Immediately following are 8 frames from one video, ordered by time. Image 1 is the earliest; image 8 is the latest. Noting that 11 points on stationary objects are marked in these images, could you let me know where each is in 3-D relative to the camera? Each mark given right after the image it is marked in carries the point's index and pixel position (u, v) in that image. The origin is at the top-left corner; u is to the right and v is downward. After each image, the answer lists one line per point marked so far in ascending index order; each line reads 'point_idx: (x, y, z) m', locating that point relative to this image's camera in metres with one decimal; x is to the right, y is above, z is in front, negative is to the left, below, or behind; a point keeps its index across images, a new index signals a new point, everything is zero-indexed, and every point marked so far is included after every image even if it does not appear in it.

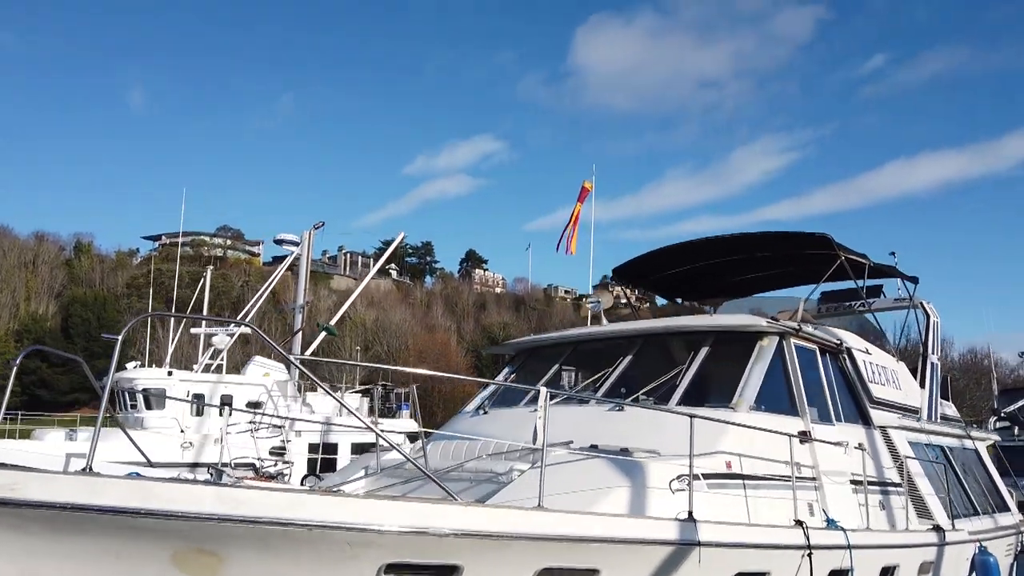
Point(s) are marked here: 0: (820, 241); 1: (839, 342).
0: (+3.1, +0.5, +7.9) m
1: (+2.9, -0.5, +7.0) m
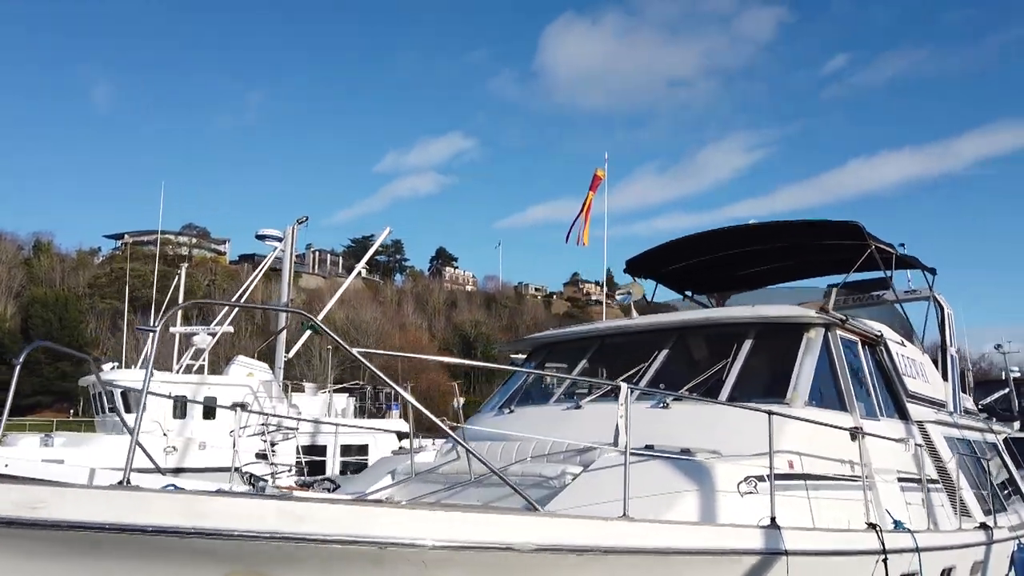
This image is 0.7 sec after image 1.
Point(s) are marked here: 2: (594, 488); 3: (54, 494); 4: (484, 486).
0: (+3.2, +0.6, +7.6) m
1: (+3.1, -0.4, +6.8) m
2: (+0.5, -1.1, +4.4) m
3: (-1.6, -0.7, +2.8) m
4: (-0.1, -1.2, +4.9) m
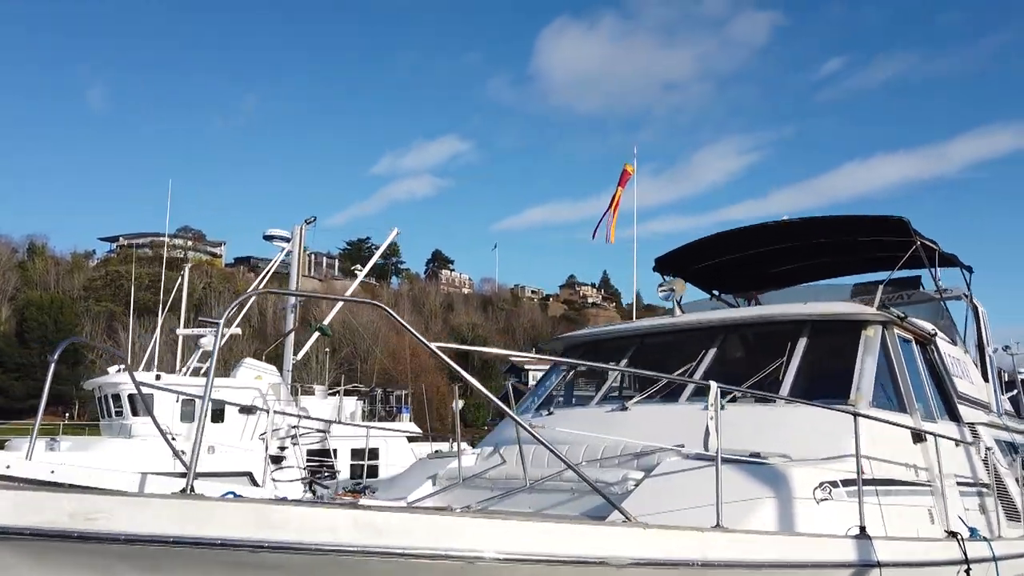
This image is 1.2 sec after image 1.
0: (+3.5, +0.6, +7.4) m
1: (+3.4, -0.4, +6.5) m
2: (+0.8, -1.1, +4.1) m
3: (-1.2, -0.7, +2.5) m
4: (+0.2, -1.2, +4.6) m
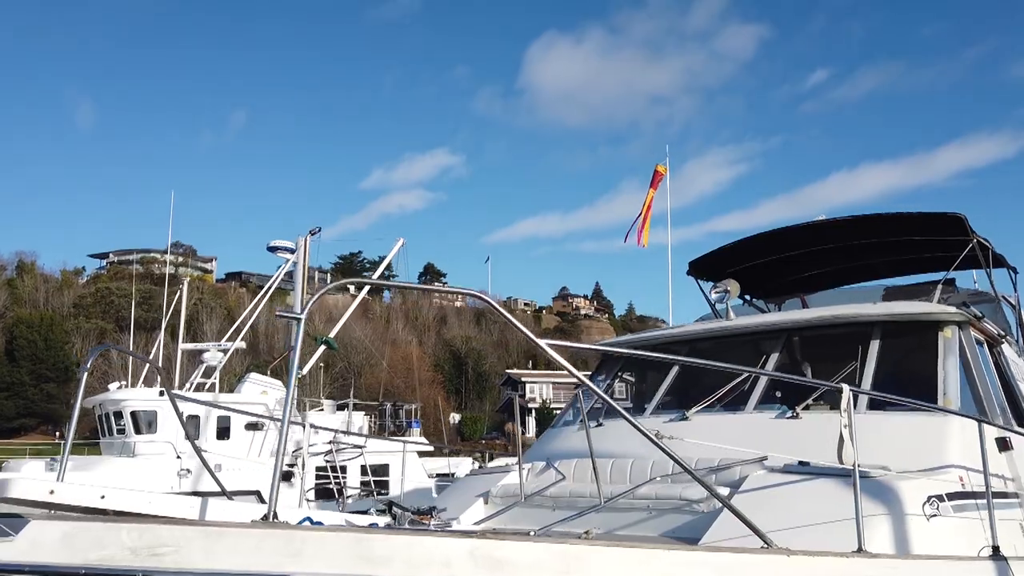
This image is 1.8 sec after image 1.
0: (+3.9, +0.6, +7.0) m
1: (+3.8, -0.4, +6.2) m
2: (+1.2, -1.0, +3.7) m
3: (-0.9, -0.6, +2.1) m
4: (+0.5, -1.2, +4.2) m
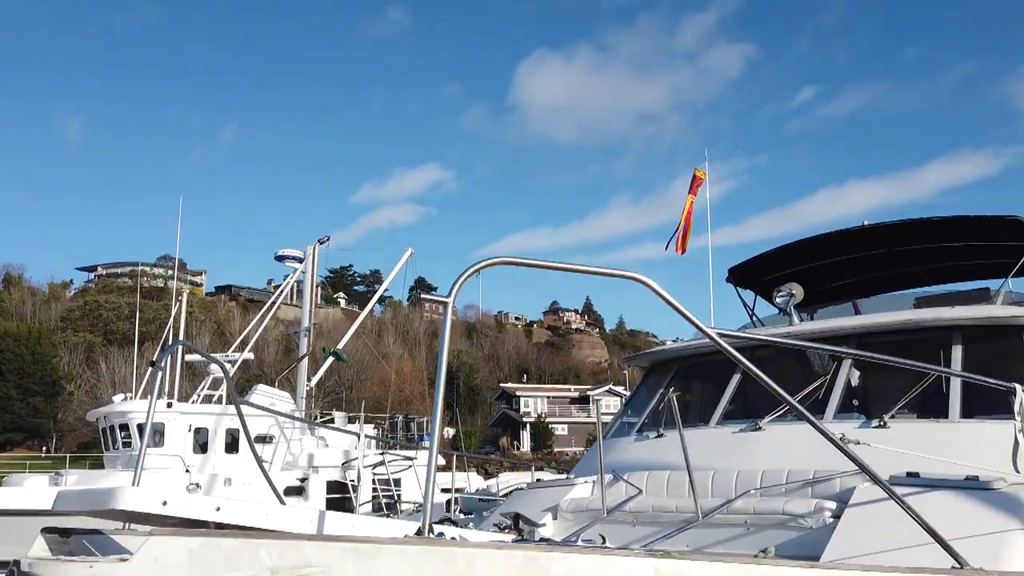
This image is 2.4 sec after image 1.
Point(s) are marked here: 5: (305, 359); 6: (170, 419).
0: (+4.2, +0.5, +6.8) m
1: (+4.1, -0.4, +5.9) m
2: (+1.6, -1.0, +3.4) m
3: (-0.4, -0.6, +1.8) m
4: (+1.0, -1.2, +3.9) m
5: (-4.1, -1.4, +15.8) m
6: (-5.5, -2.1, +12.9) m
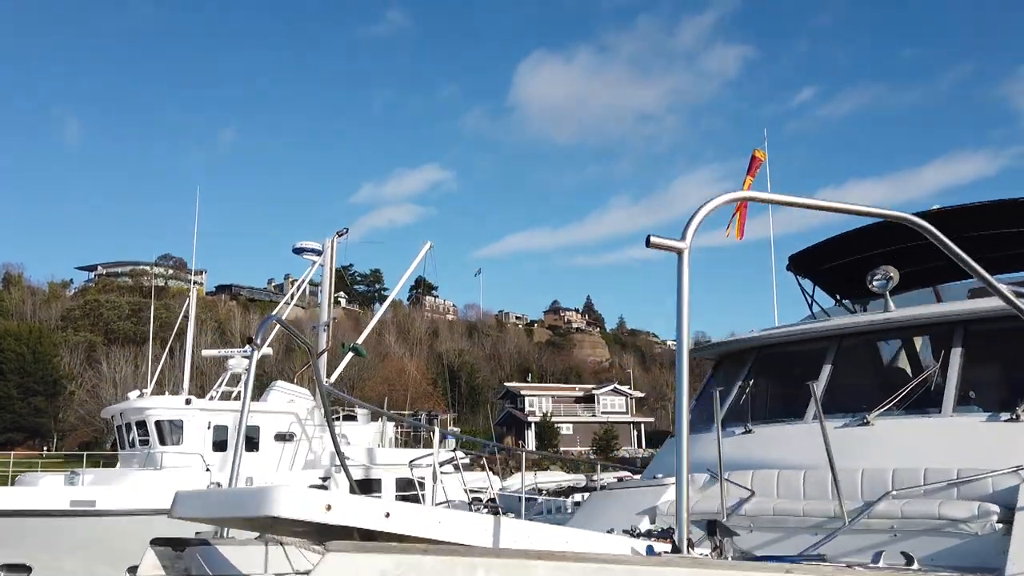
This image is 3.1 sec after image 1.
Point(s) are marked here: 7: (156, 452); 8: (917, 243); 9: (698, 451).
0: (+4.7, +0.6, +6.4) m
1: (+4.6, -0.3, +5.5) m
2: (+2.1, -0.9, +3.0) m
3: (+0.1, -0.5, +1.3) m
4: (+1.5, -1.1, +3.4) m
5: (-3.6, -1.3, +15.4) m
6: (-5.0, -2.0, +12.4) m
7: (-5.5, -2.5, +12.3) m
8: (+4.0, +0.4, +7.7) m
9: (+1.2, -1.1, +5.3) m
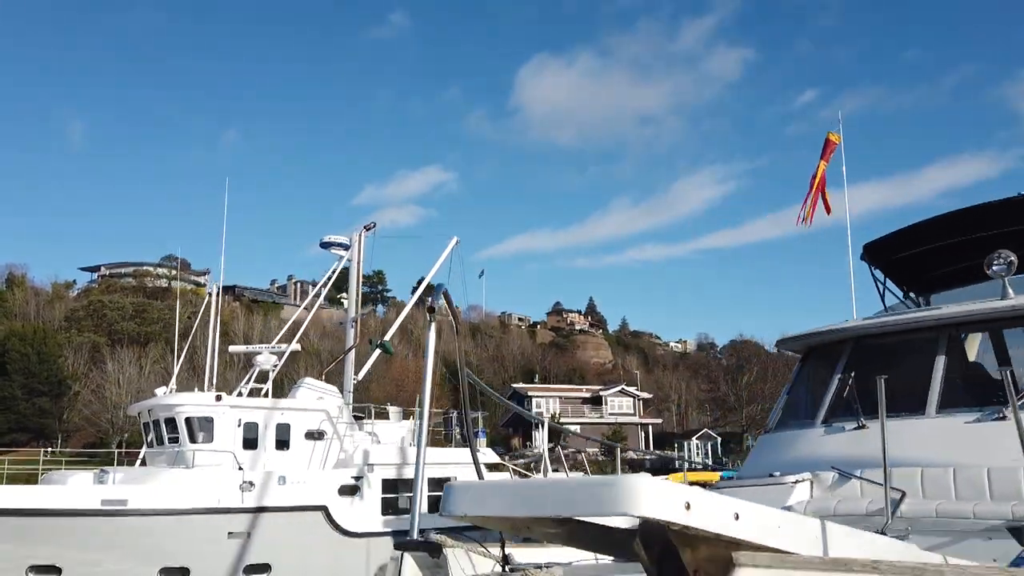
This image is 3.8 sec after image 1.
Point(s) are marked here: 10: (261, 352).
0: (+5.3, +0.7, +6.0) m
1: (+5.2, -0.2, +5.1) m
2: (+2.7, -0.8, +2.6) m
3: (+0.7, -0.4, +1.0) m
4: (+2.0, -0.9, +3.1) m
5: (-3.0, -1.2, +15.0) m
6: (-4.4, -1.9, +12.1) m
7: (-4.9, -2.4, +11.9) m
8: (+4.5, +0.5, +7.3) m
9: (+1.8, -1.0, +5.0) m
10: (-4.4, -1.1, +14.0) m
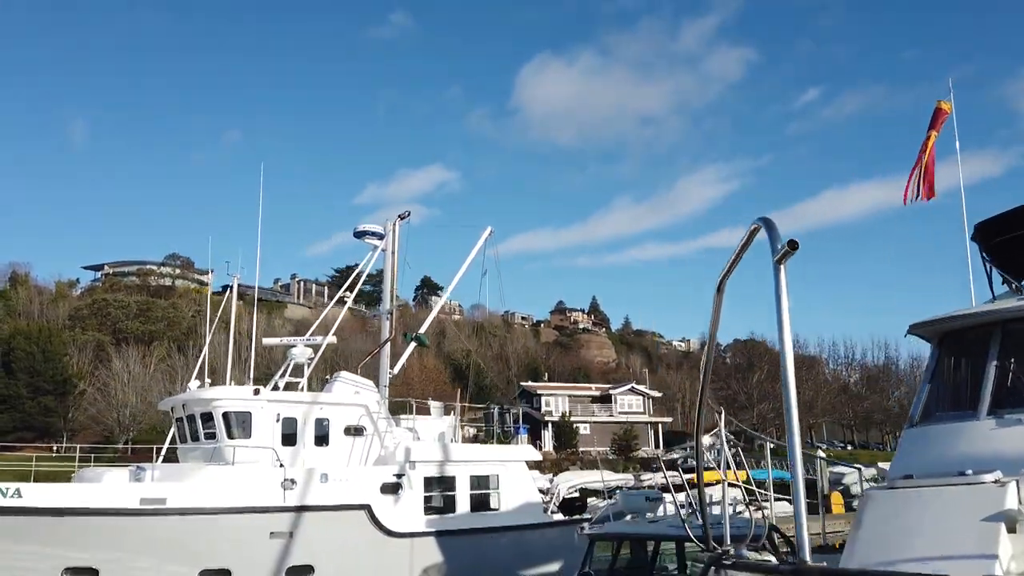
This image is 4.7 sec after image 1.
0: (+6.0, +0.9, +5.5) m
1: (+5.9, 0.0, +4.6) m
2: (+3.4, -0.6, +2.1) m
3: (+1.4, -0.2, +0.4) m
4: (+2.8, -0.8, +2.5) m
5: (-2.3, -1.0, +14.5) m
6: (-3.7, -1.7, +11.5) m
7: (-4.1, -2.3, +11.4) m
8: (+5.3, +0.7, +6.8) m
9: (+2.5, -0.8, +4.4) m
10: (-3.7, -1.0, +13.4) m
